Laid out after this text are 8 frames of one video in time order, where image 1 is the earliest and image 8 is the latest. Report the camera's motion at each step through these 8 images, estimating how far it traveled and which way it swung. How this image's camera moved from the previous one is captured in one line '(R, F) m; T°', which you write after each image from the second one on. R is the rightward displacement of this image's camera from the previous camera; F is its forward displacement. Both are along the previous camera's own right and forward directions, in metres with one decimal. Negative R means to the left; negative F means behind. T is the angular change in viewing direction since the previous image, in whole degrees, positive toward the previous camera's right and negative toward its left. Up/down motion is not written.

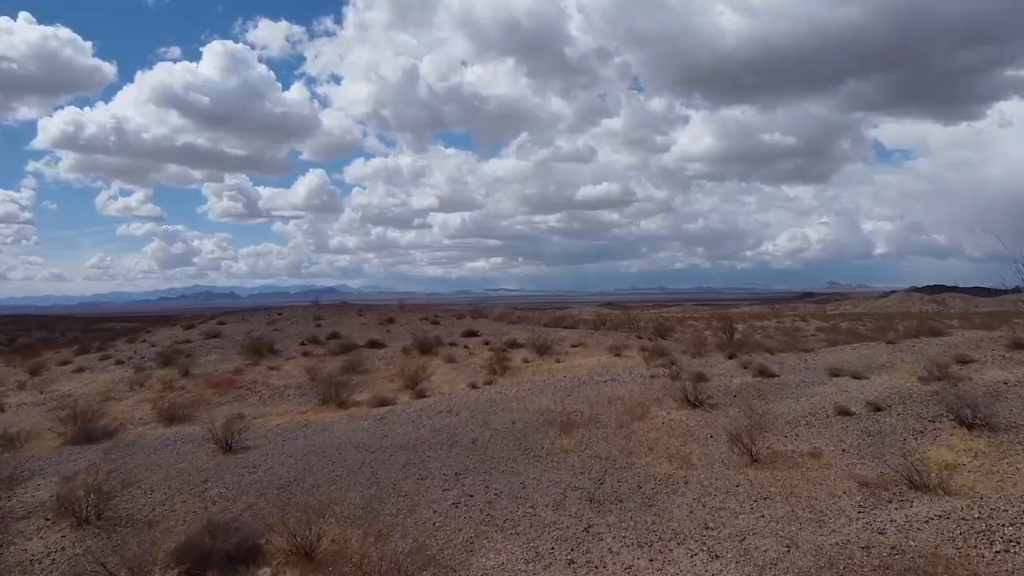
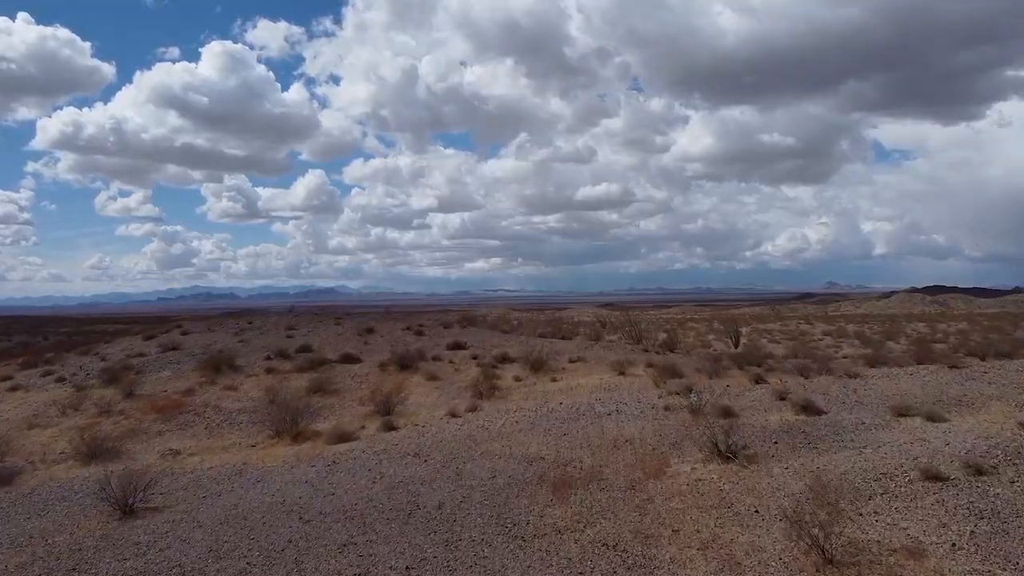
(+0.1, +1.7) m; 0°
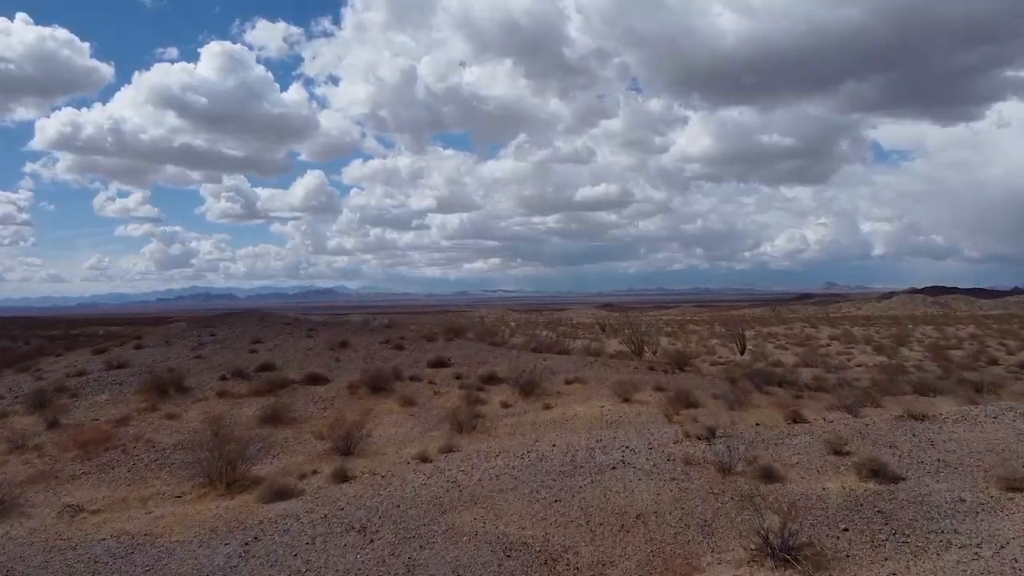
(+0.1, +1.7) m; 0°
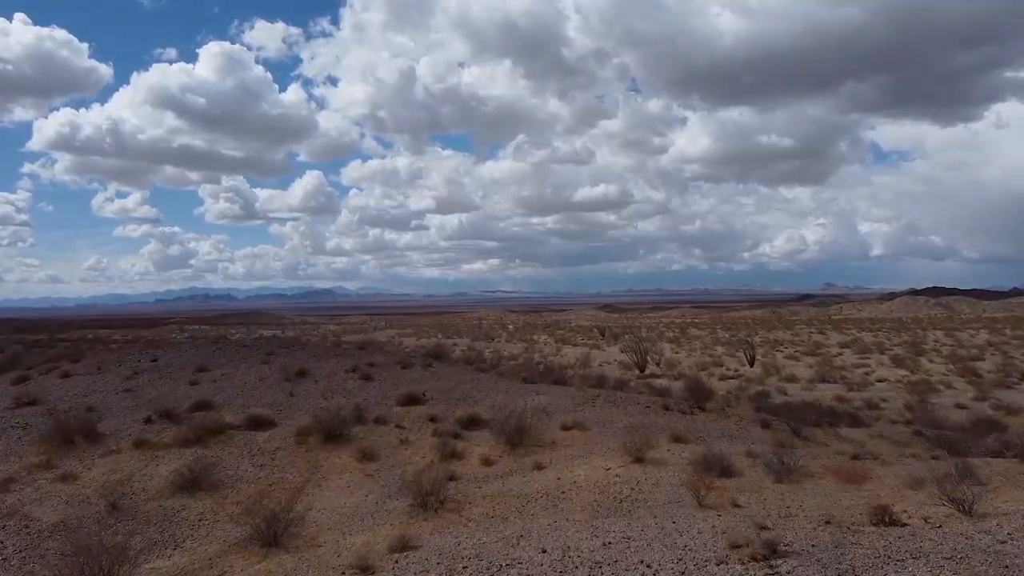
(+0.1, +2.1) m; 0°
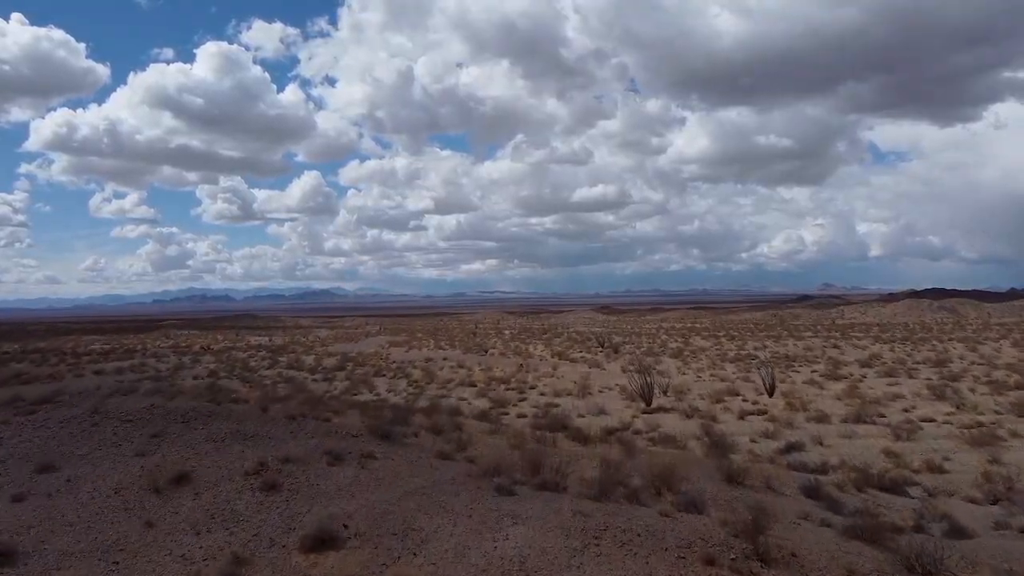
(+0.2, +3.7) m; 0°
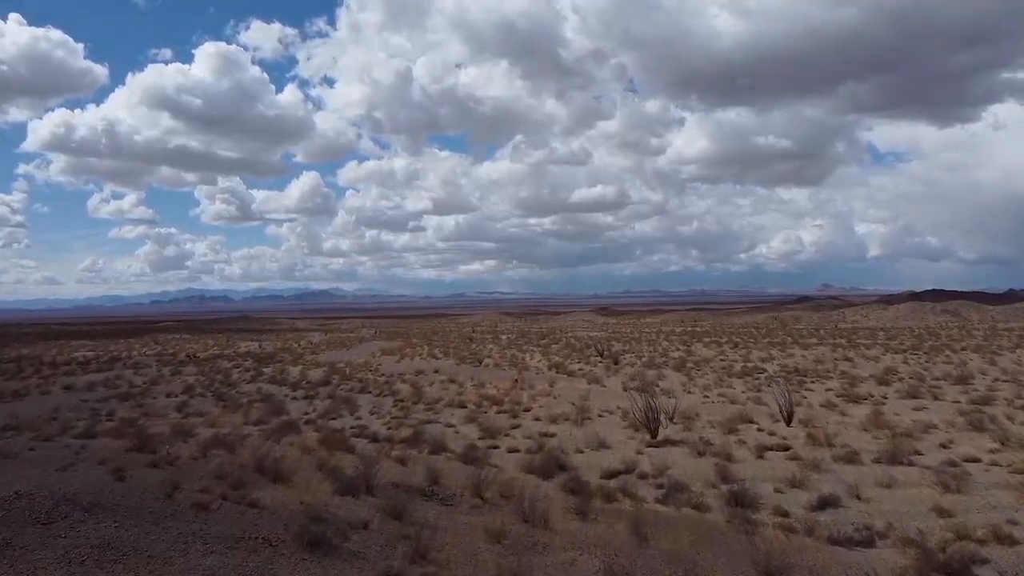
(+0.2, +2.8) m; 0°
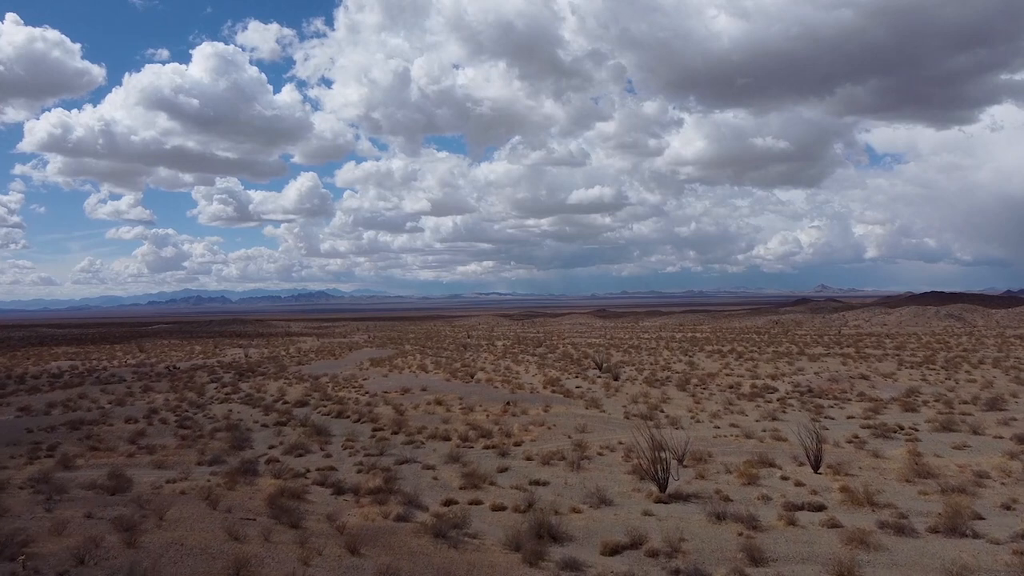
(+0.2, +3.6) m; 0°
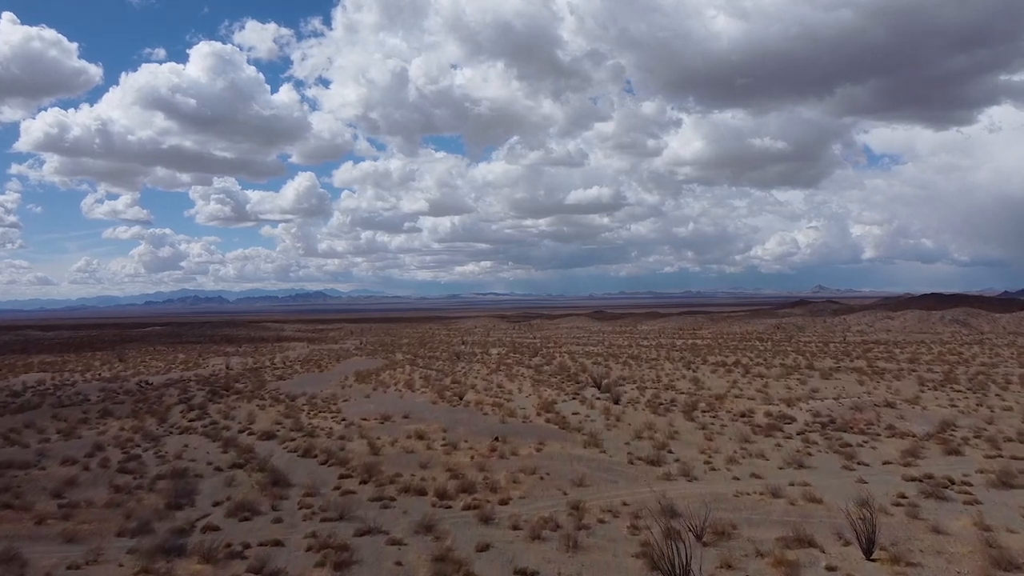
(+0.3, +4.6) m; 0°
